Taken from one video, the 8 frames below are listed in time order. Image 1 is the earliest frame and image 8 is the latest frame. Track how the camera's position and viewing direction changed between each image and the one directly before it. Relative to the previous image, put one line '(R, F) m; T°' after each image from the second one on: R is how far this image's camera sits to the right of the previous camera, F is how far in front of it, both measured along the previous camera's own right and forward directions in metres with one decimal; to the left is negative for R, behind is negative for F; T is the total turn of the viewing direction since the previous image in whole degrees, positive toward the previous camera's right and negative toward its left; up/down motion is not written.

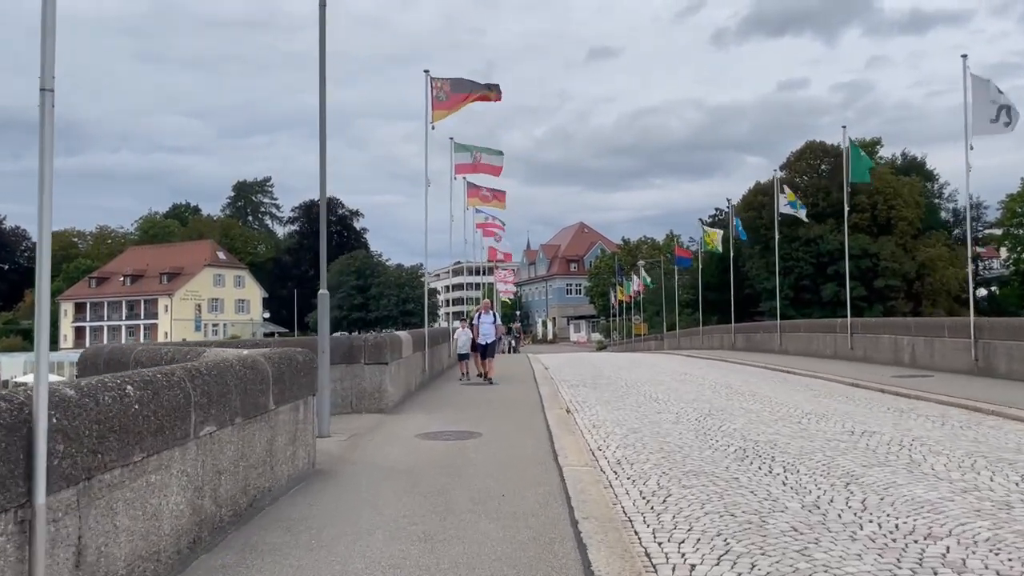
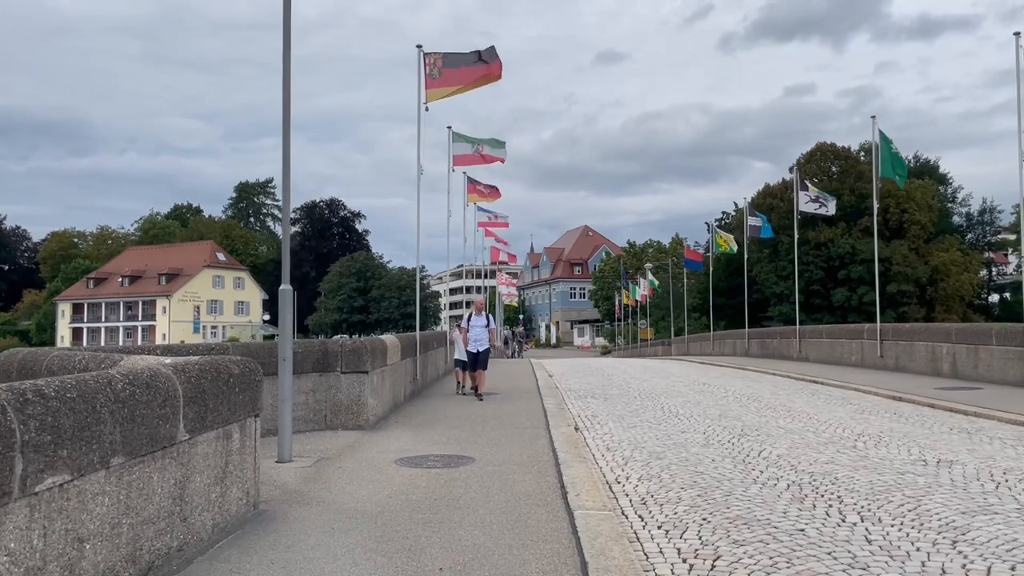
(0.0, +1.9) m; 0°
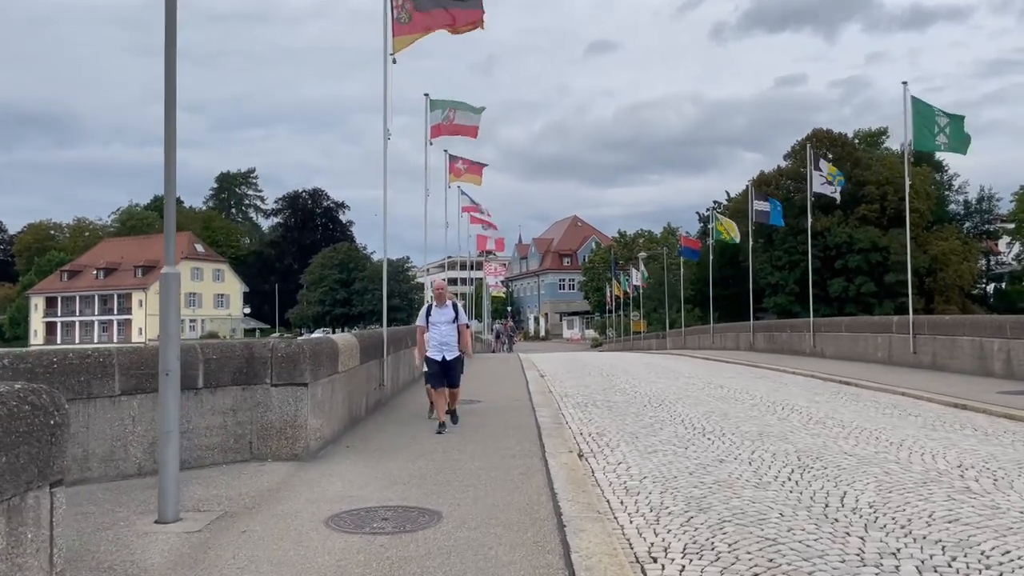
(0.0, +2.8) m; +1°
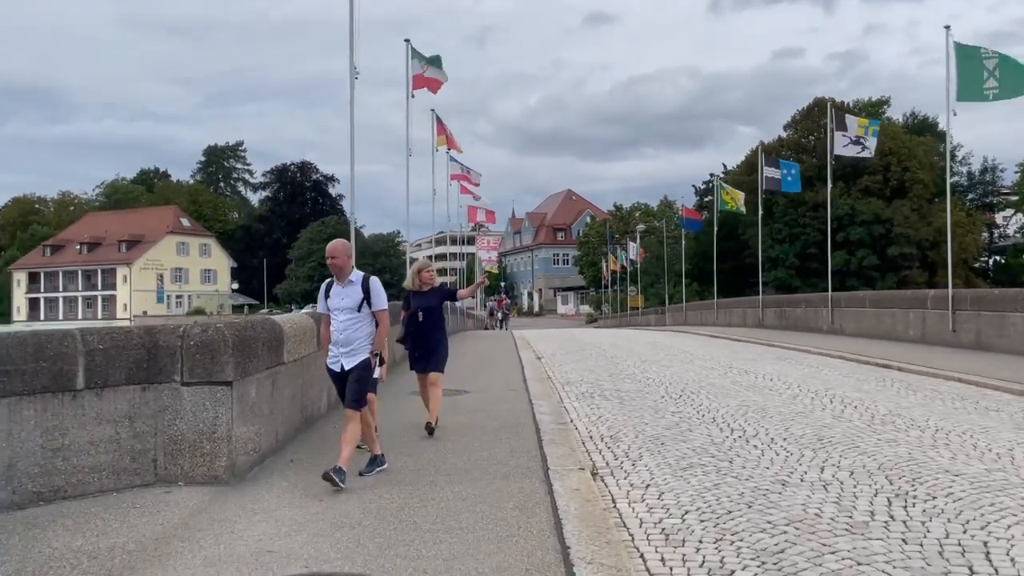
(0.0, +2.3) m; 0°
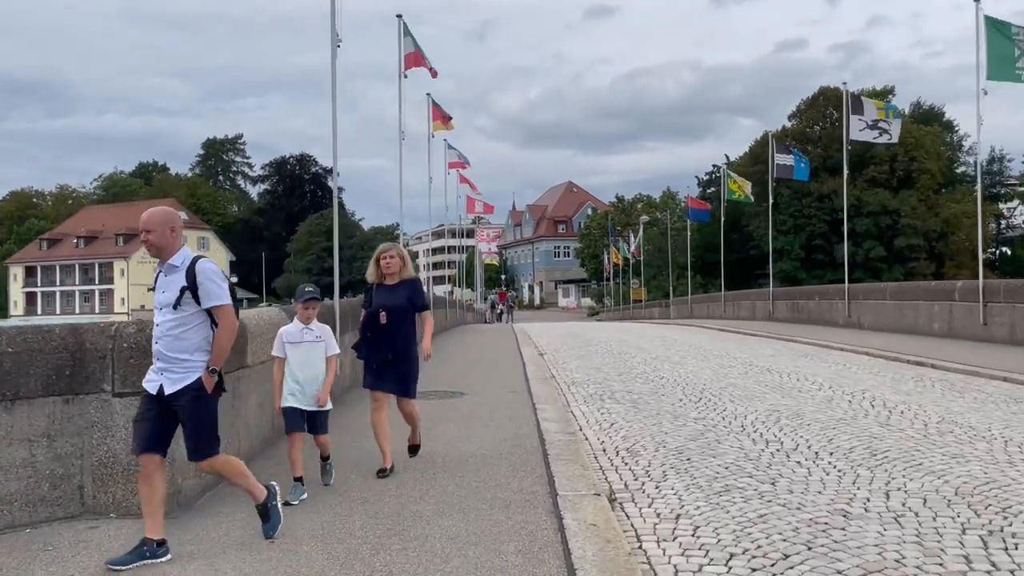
(0.0, +1.2) m; 0°
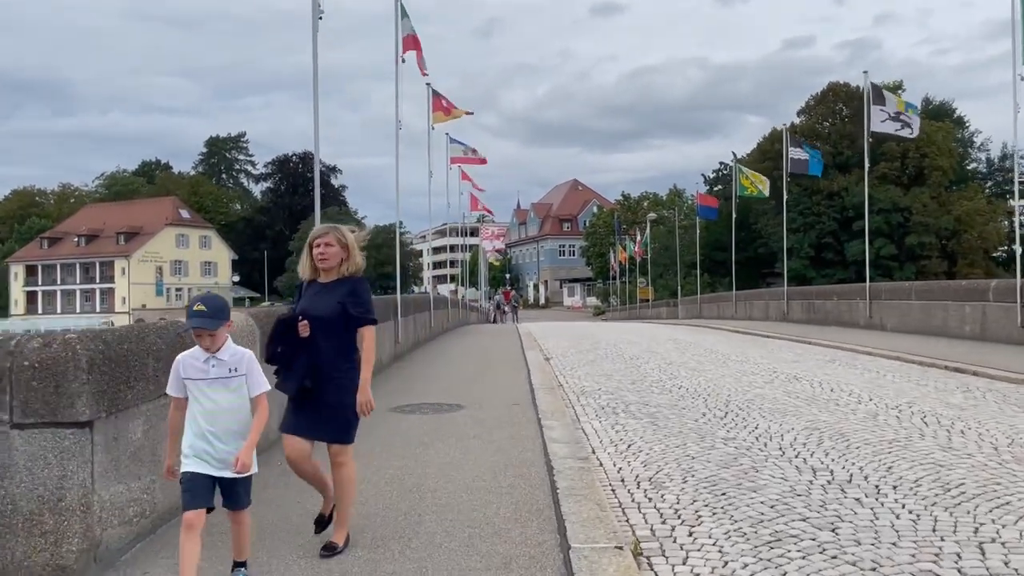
(0.0, +1.2) m; 0°
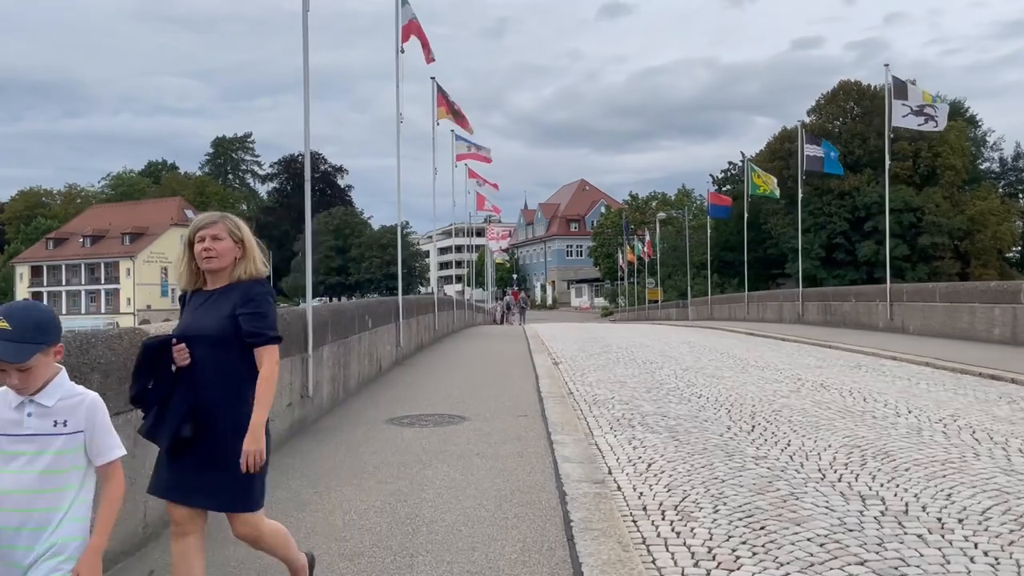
(0.0, +0.8) m; 0°
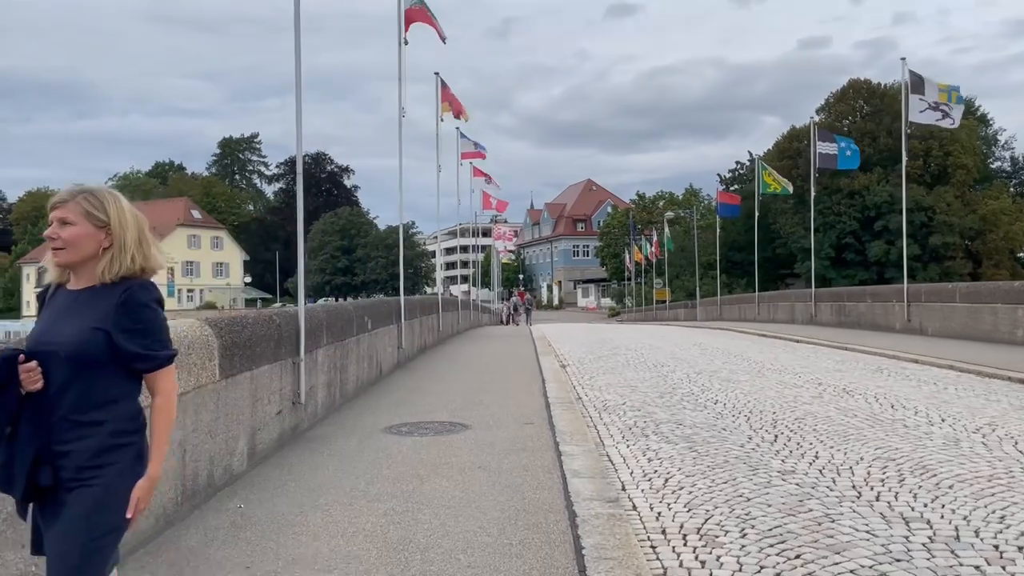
(0.0, +0.6) m; 0°
